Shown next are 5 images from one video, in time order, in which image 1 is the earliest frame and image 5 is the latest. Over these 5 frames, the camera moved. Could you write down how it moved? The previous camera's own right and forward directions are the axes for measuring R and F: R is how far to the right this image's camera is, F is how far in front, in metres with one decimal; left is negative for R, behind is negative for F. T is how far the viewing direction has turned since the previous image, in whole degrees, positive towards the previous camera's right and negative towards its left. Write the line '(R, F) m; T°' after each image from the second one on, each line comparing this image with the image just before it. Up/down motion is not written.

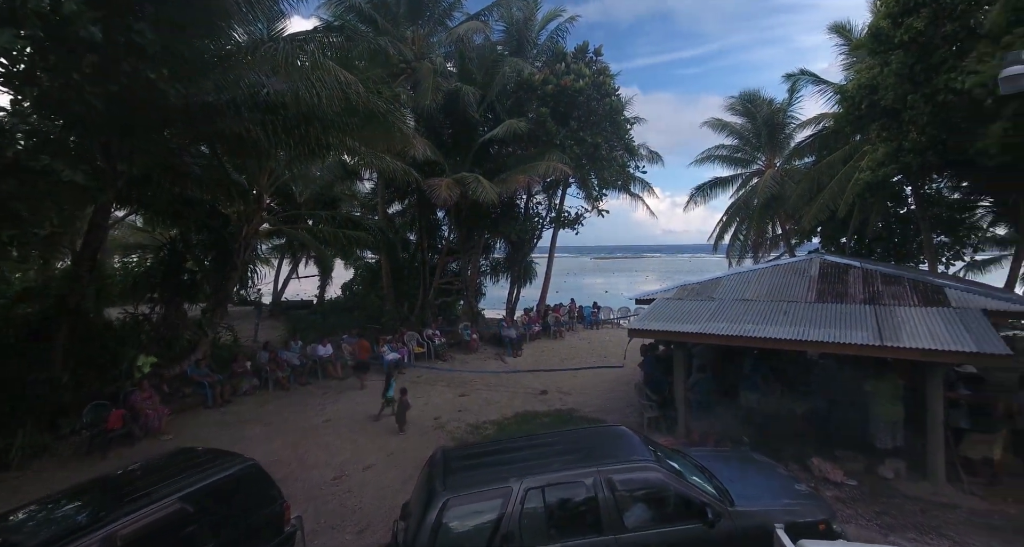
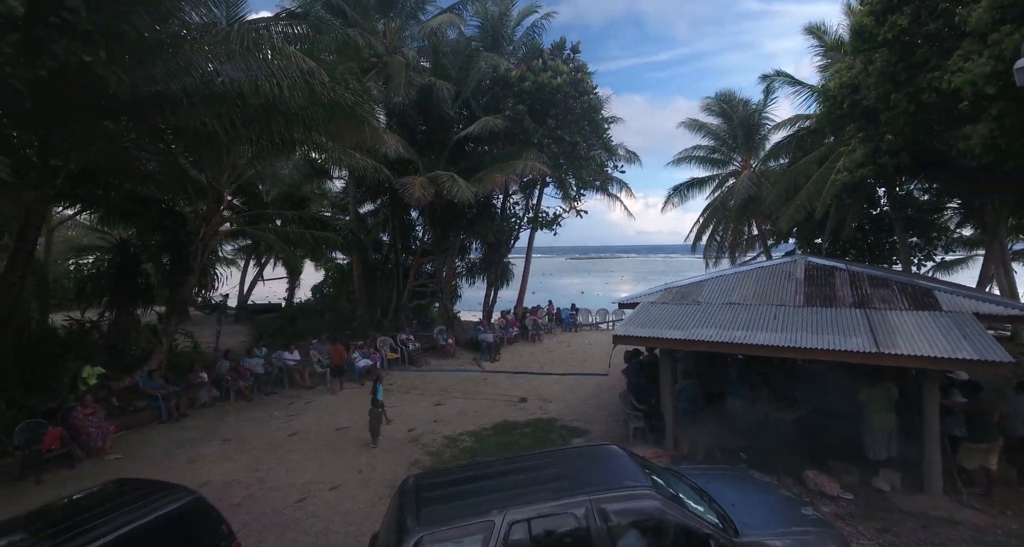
(0.0, +0.4) m; +3°
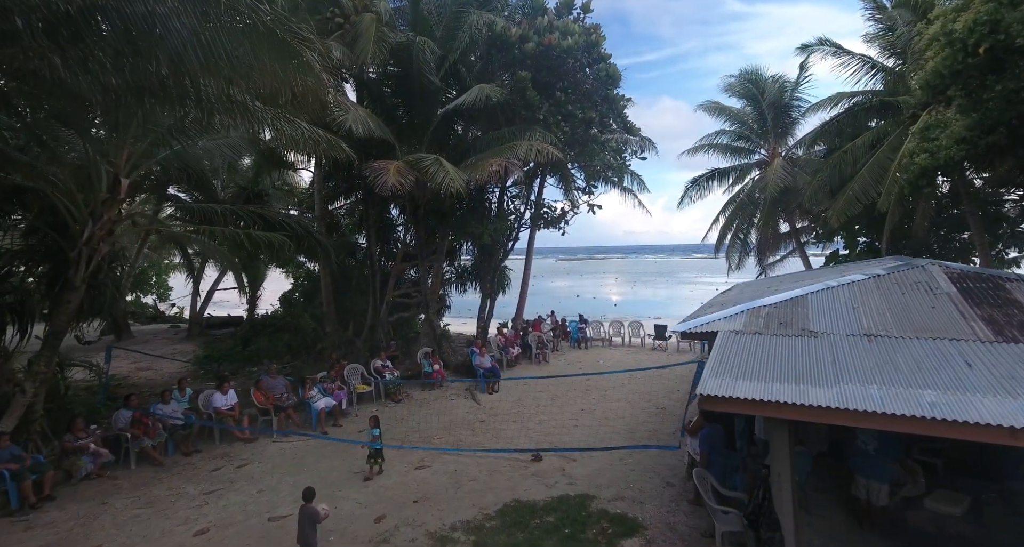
(-0.3, +2.6) m; +1°
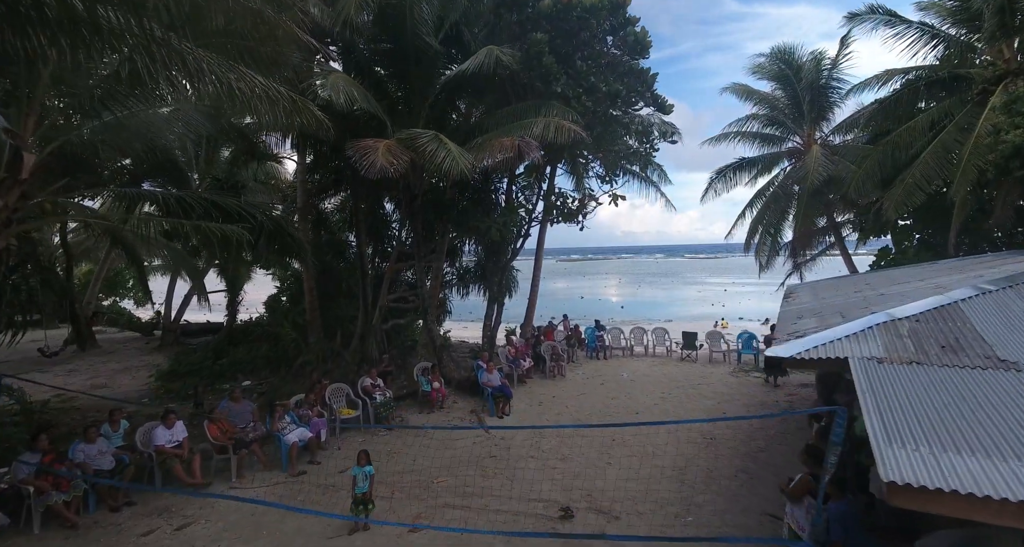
(-0.2, +1.6) m; 0°
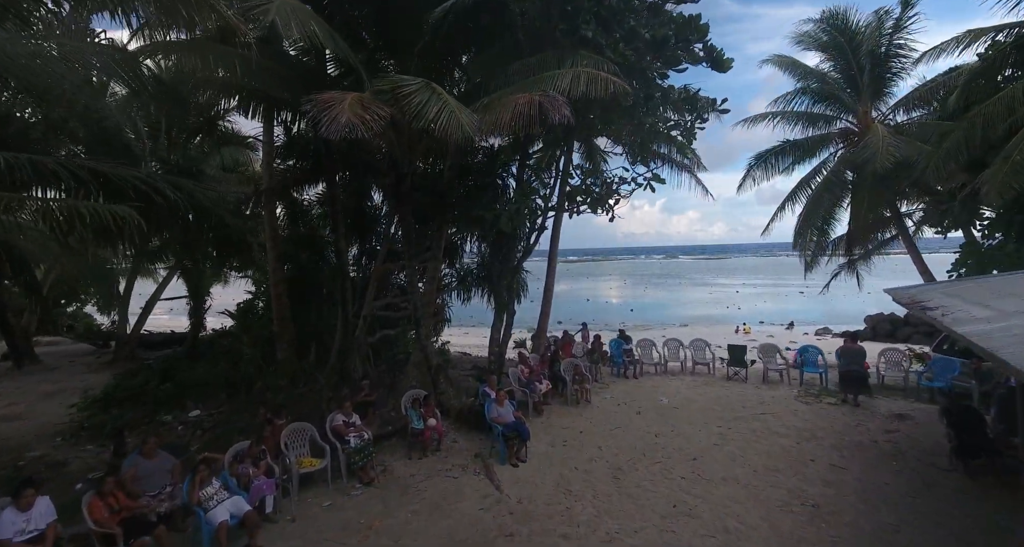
(-0.2, +2.1) m; 0°
